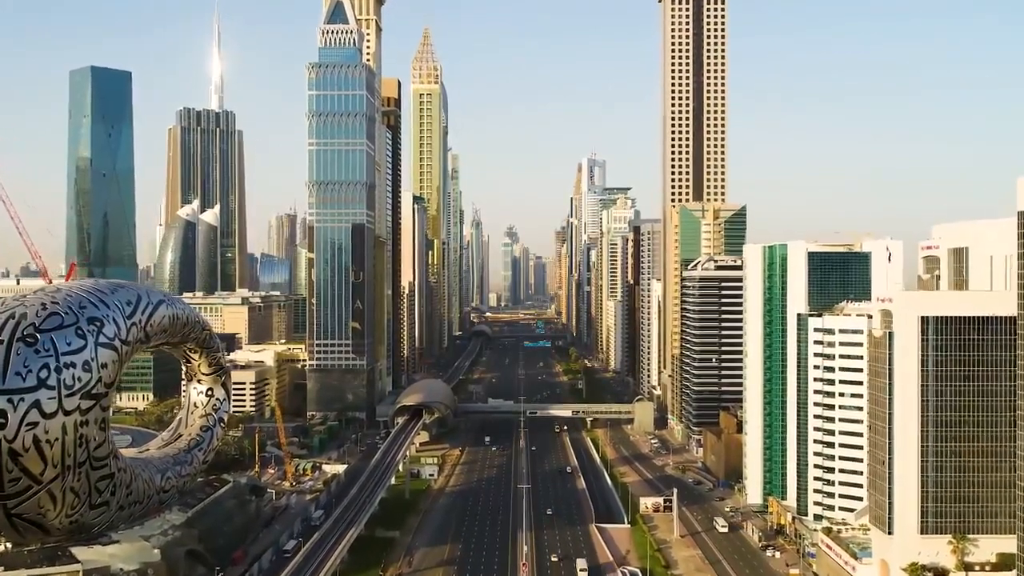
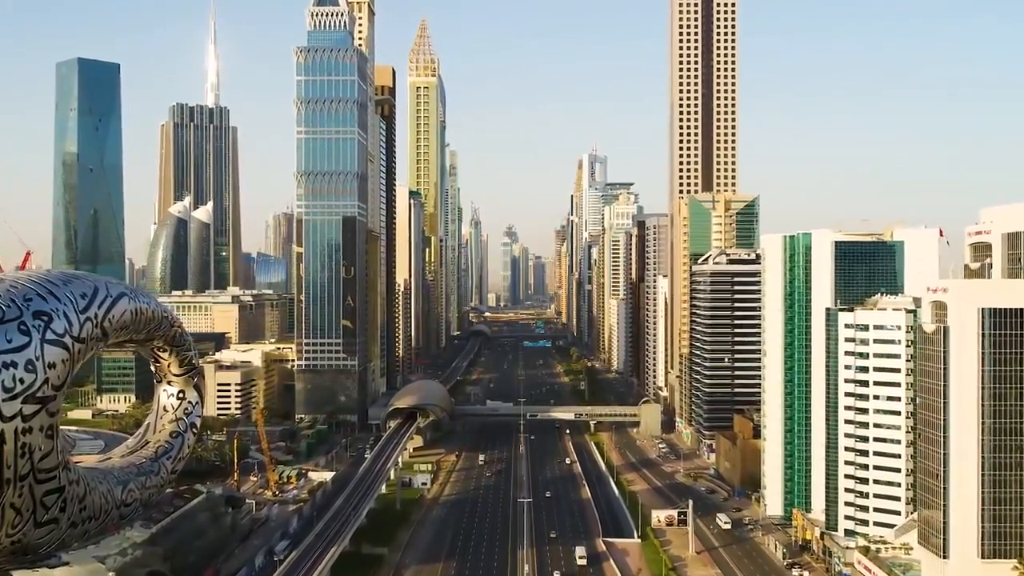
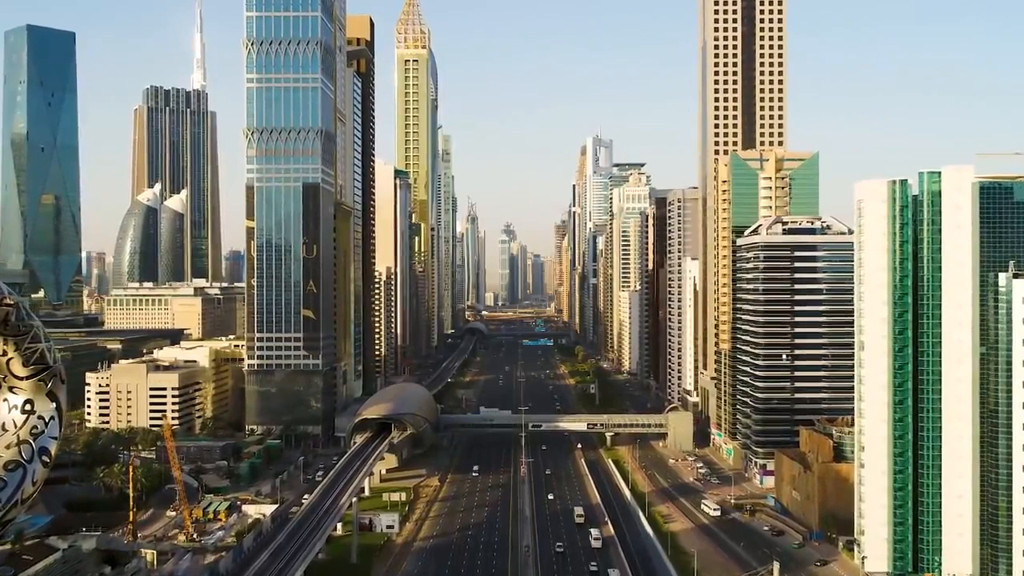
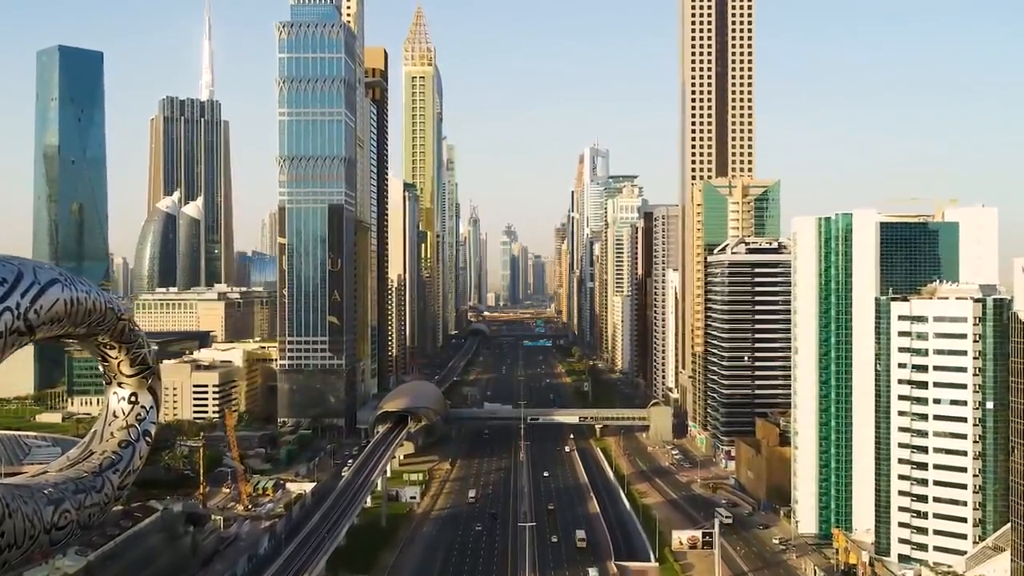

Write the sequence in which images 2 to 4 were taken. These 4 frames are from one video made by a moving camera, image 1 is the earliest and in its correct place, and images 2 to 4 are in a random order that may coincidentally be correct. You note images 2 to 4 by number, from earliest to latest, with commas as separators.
2, 4, 3
